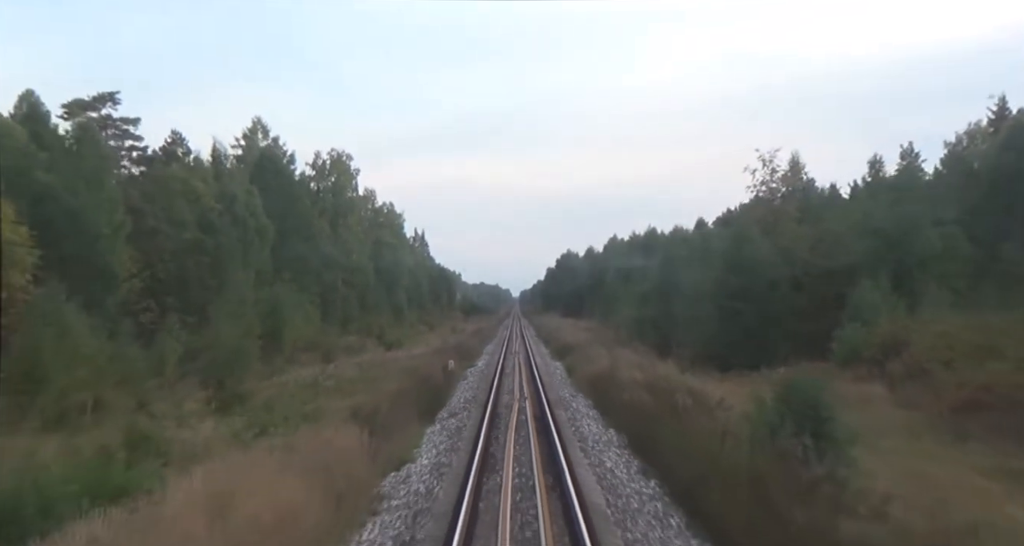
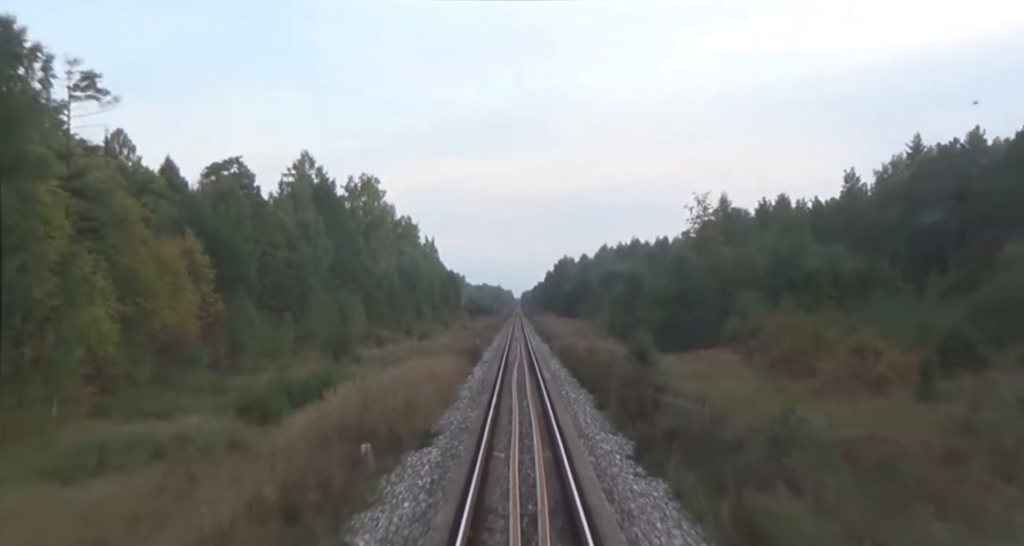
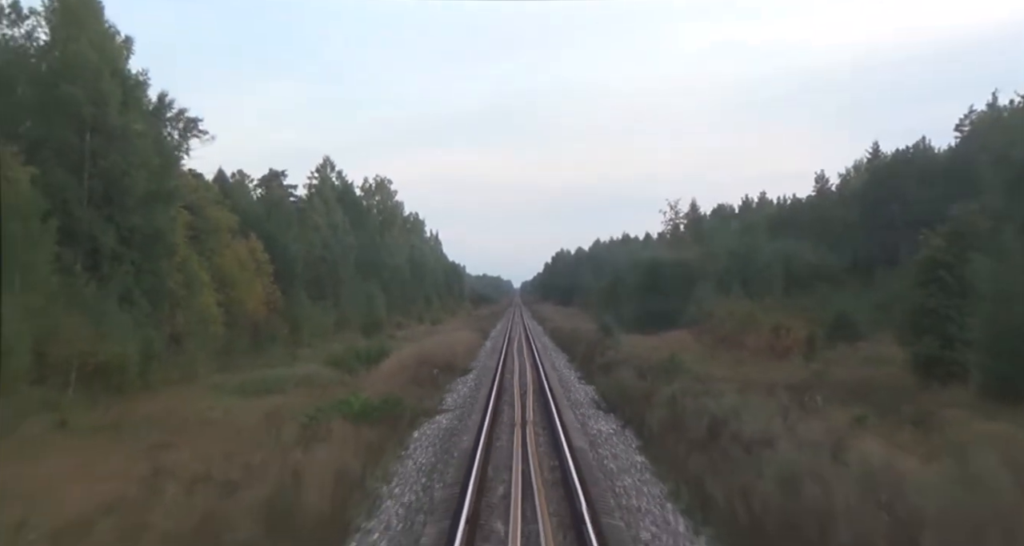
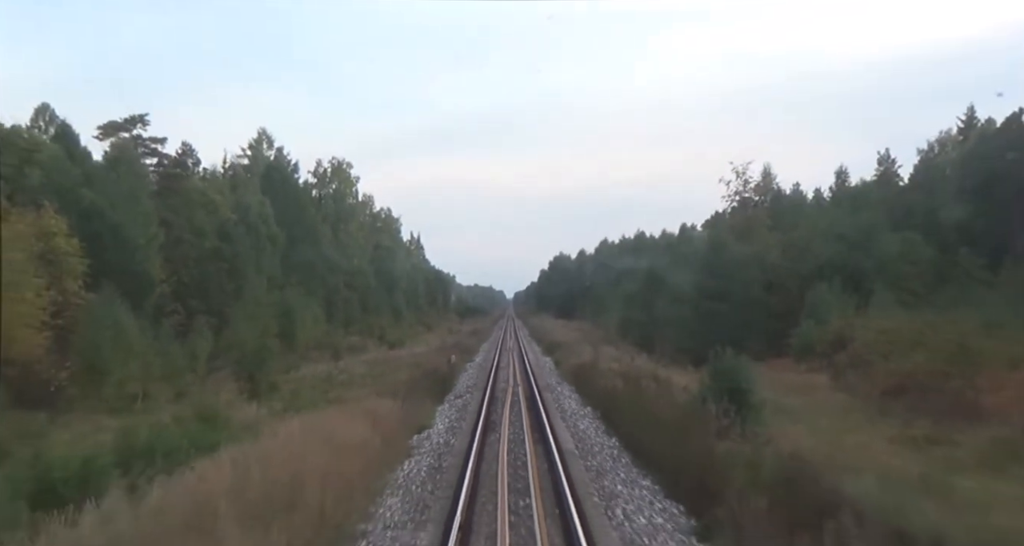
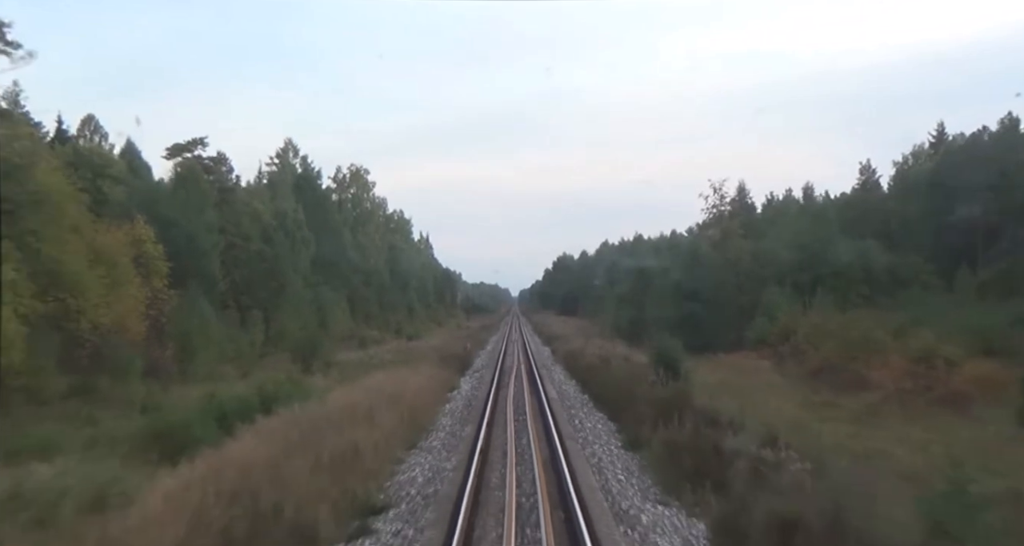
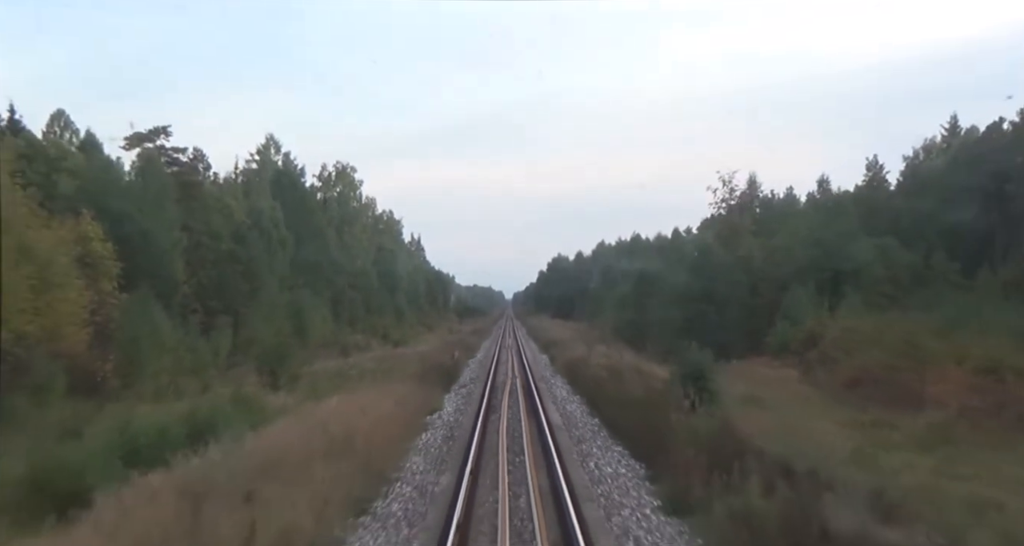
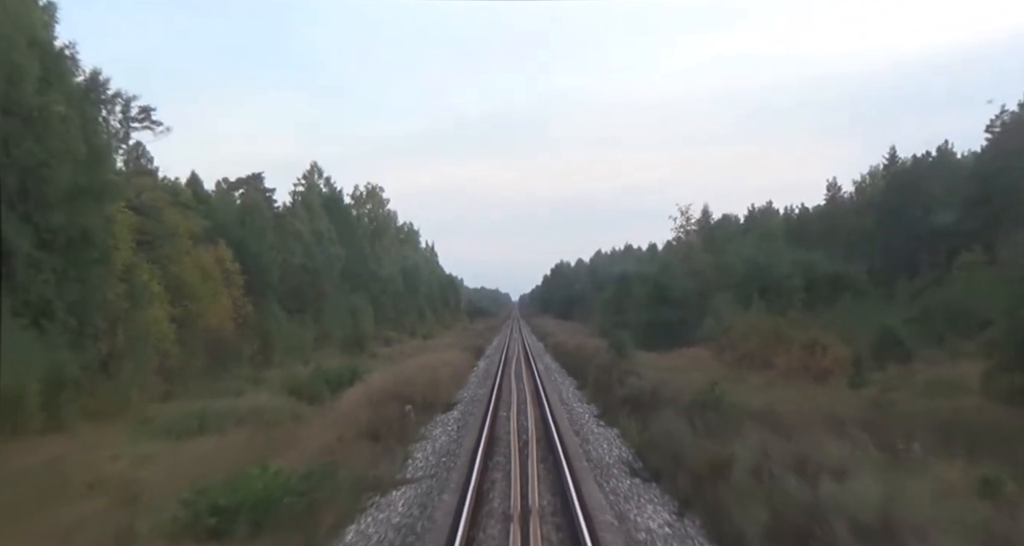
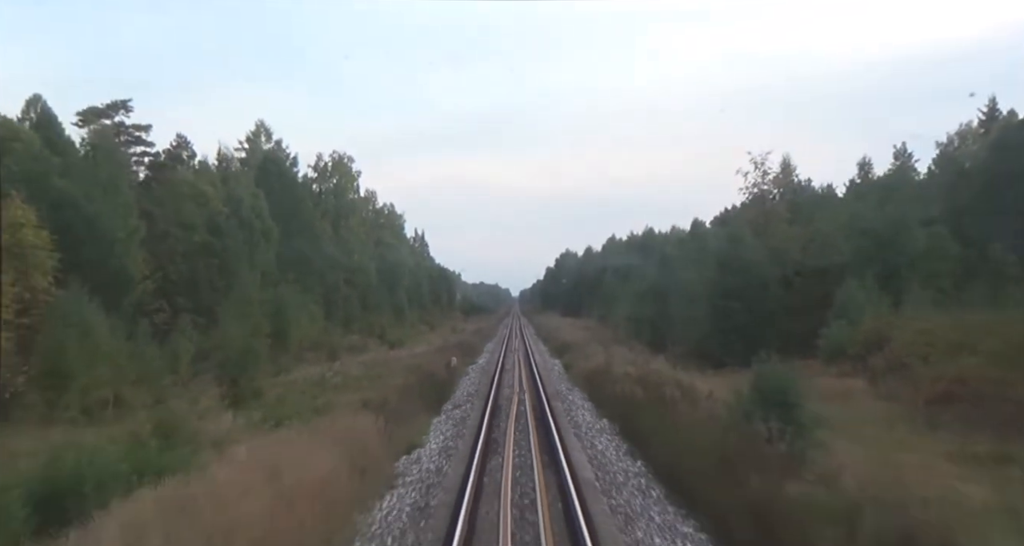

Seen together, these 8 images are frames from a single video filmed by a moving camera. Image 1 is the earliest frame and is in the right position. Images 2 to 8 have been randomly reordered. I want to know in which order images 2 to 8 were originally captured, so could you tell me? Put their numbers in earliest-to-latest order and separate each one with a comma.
8, 4, 6, 5, 2, 7, 3
